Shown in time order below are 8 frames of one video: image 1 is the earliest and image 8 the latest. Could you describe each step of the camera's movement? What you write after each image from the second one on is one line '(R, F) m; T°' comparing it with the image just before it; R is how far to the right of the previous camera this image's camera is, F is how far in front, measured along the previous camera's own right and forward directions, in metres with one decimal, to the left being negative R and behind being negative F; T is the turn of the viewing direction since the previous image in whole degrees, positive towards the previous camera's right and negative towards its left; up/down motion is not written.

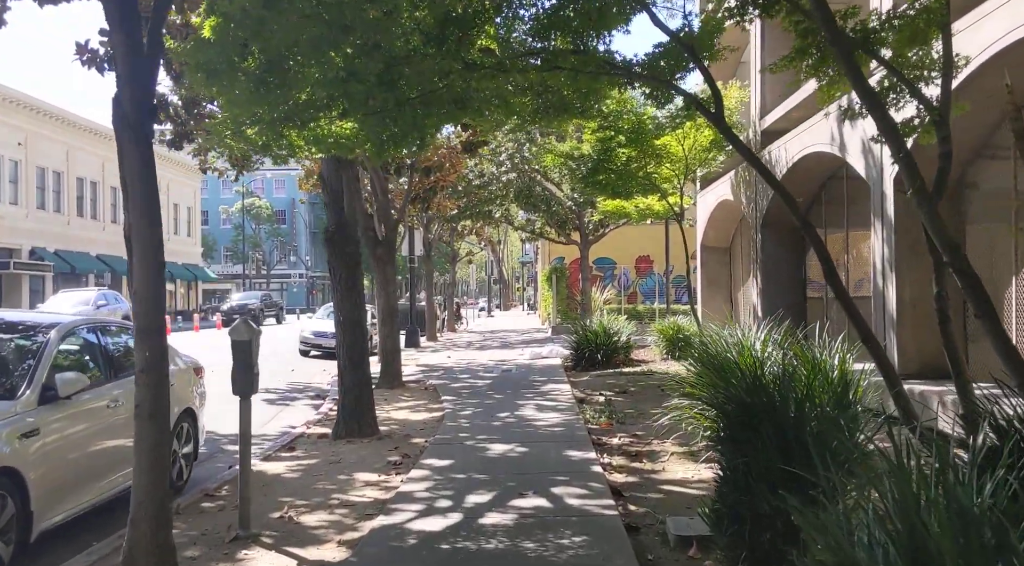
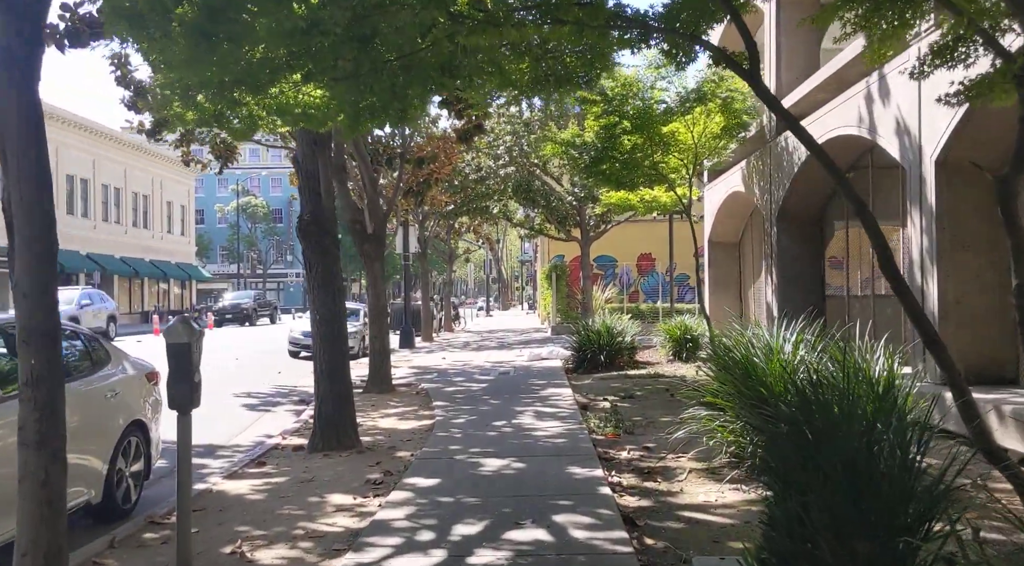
(0.0, +1.1) m; 0°
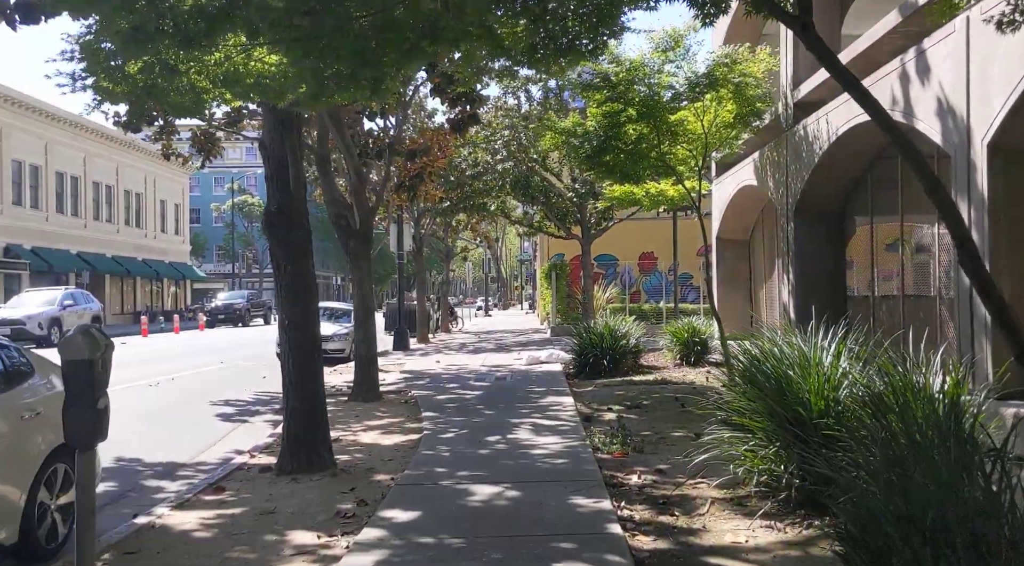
(0.0, +1.1) m; 0°
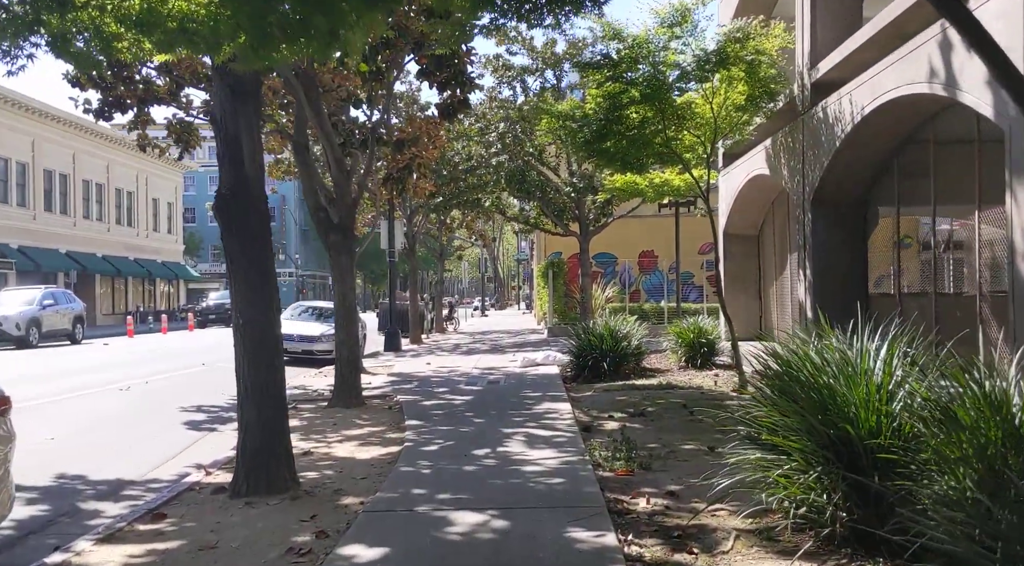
(+0.1, +1.1) m; 0°
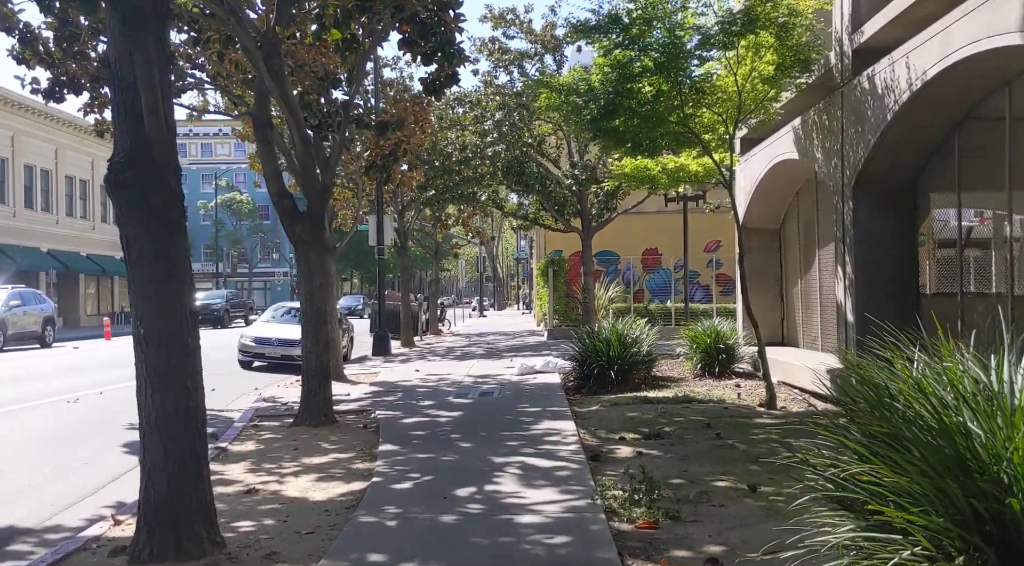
(+0.1, +1.7) m; 0°
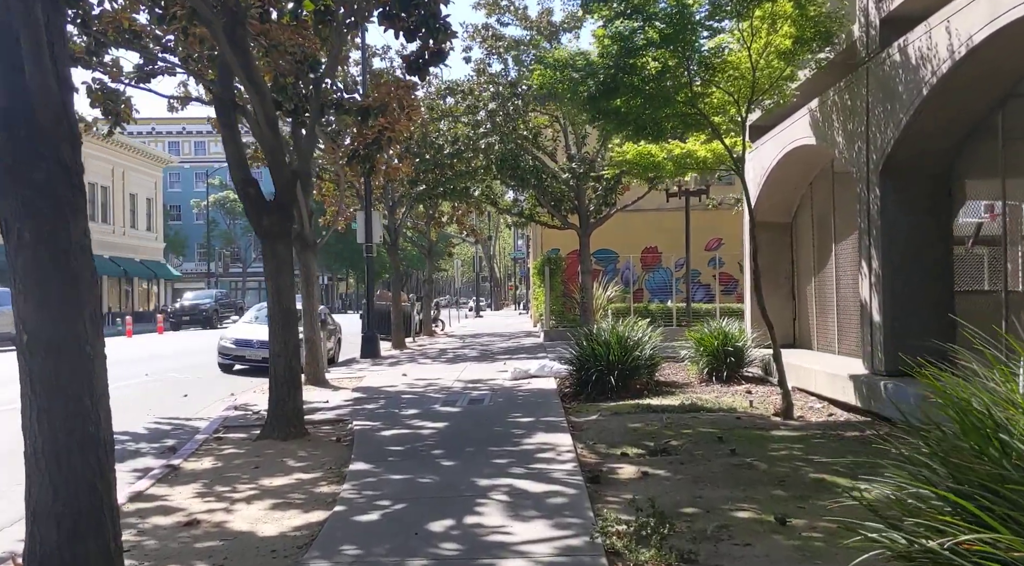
(+0.1, +1.1) m; 0°
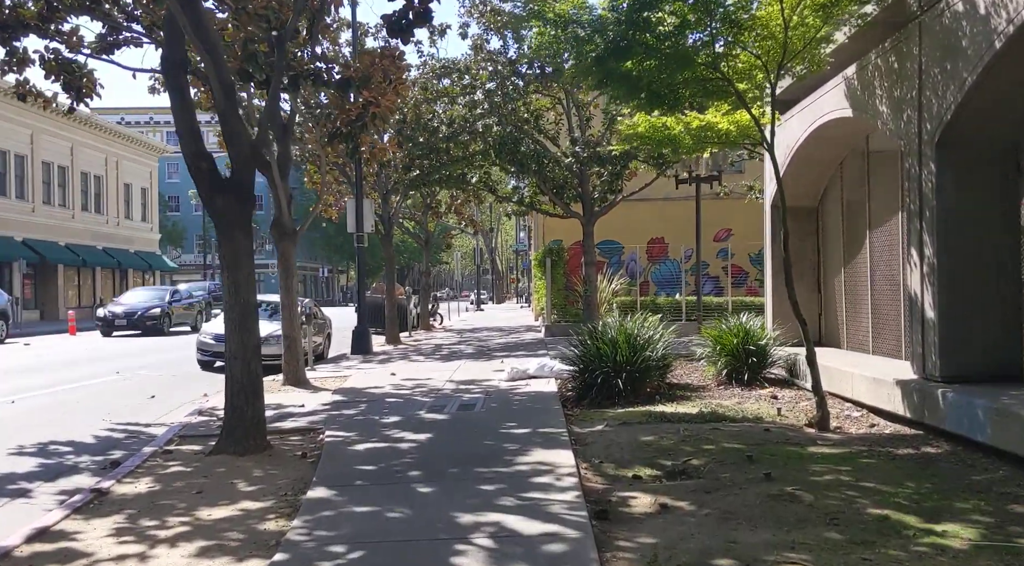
(+0.1, +1.4) m; 0°
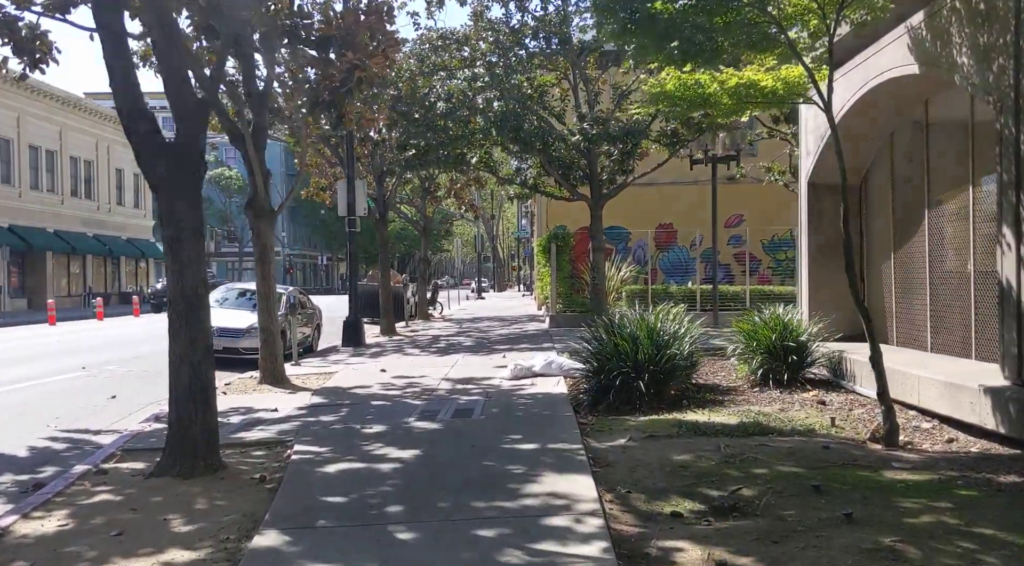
(0.0, +1.6) m; 0°
